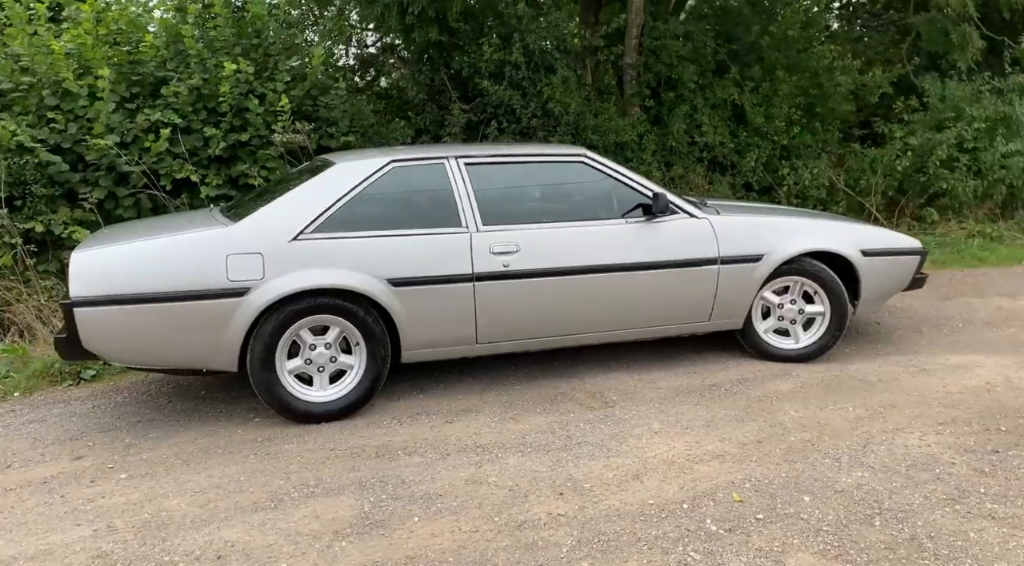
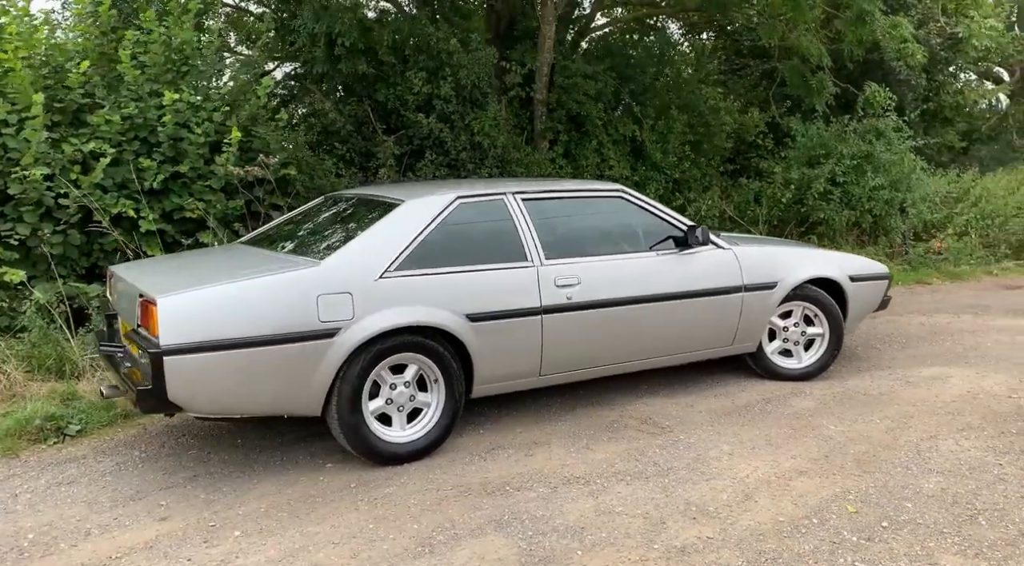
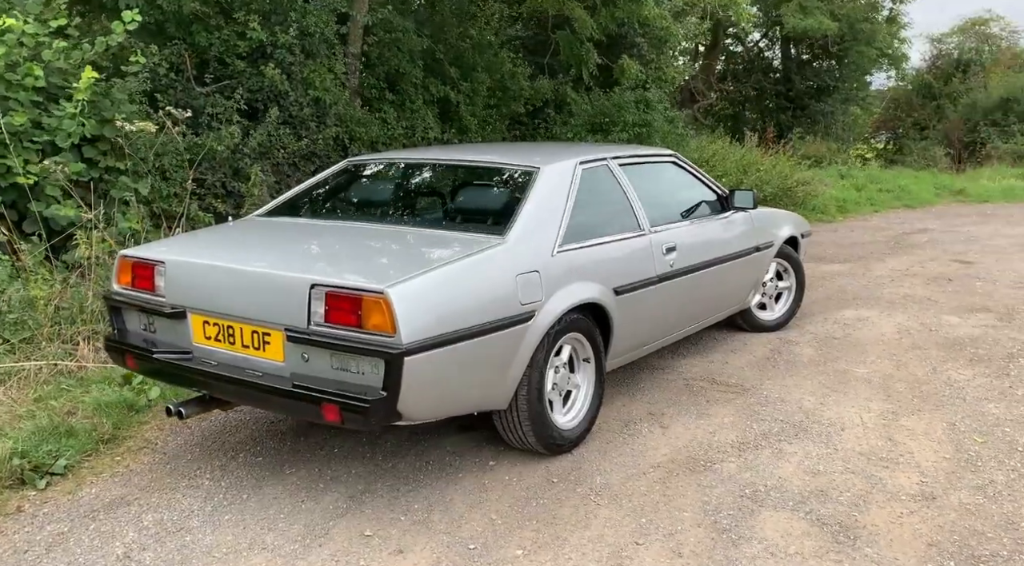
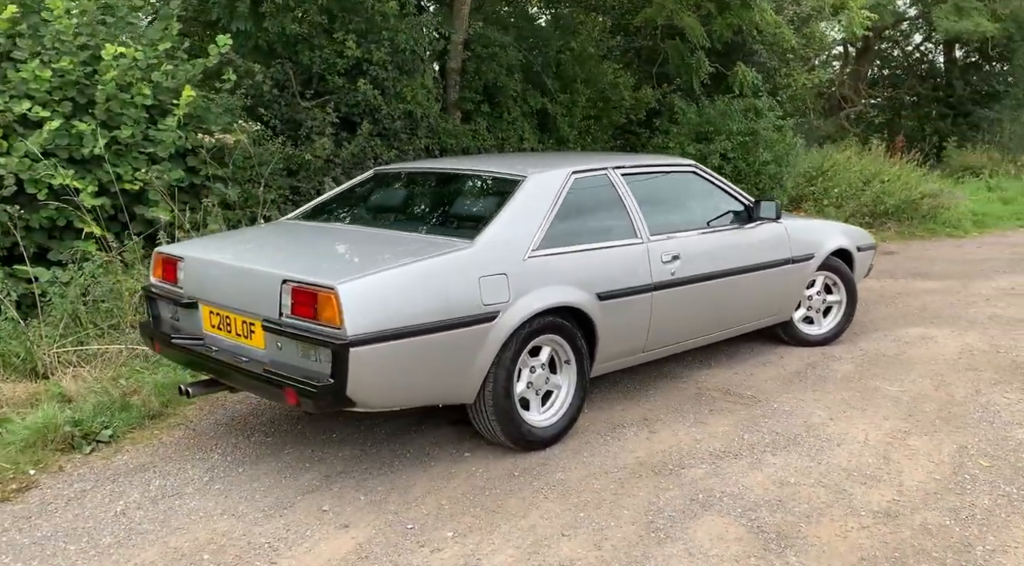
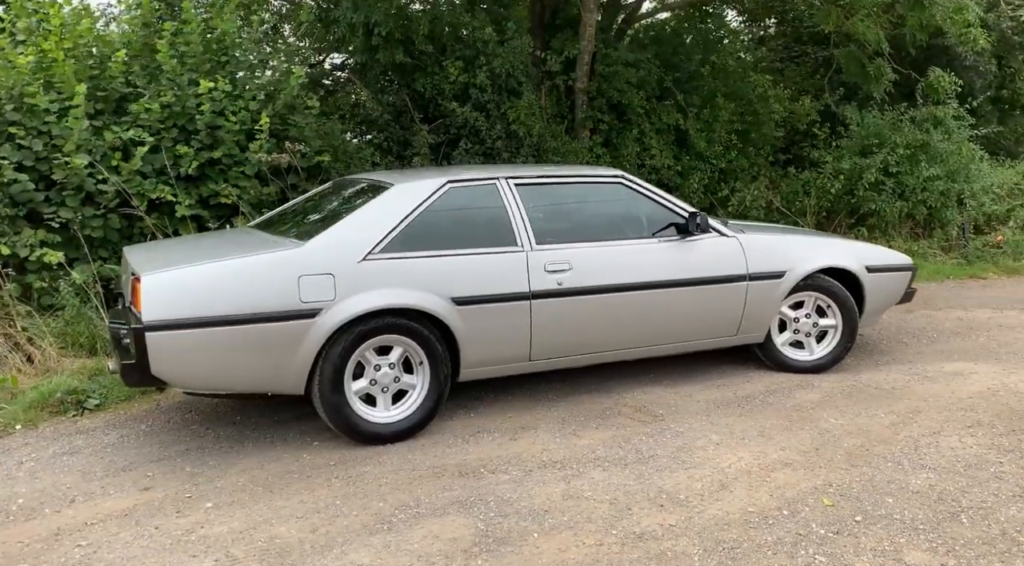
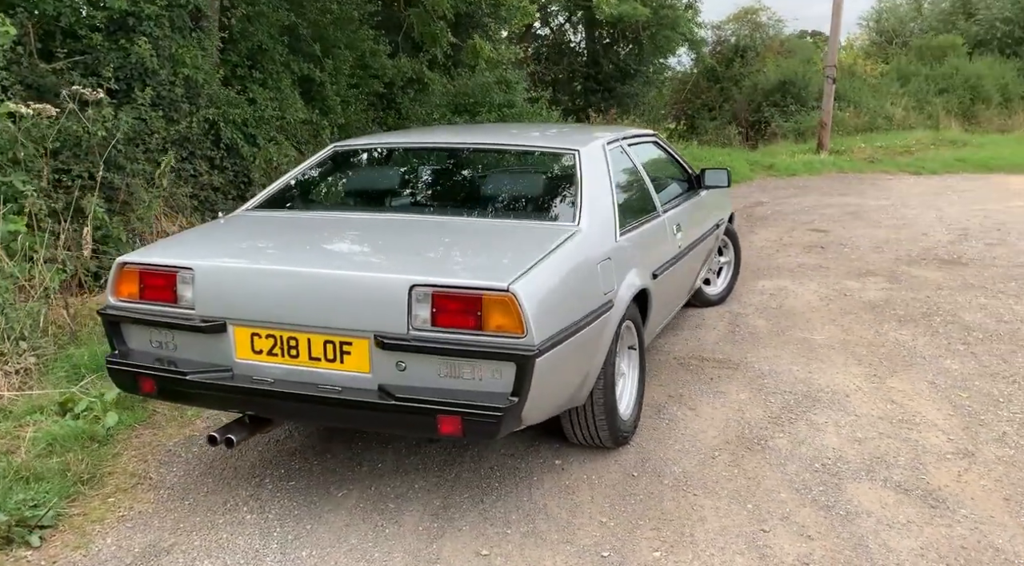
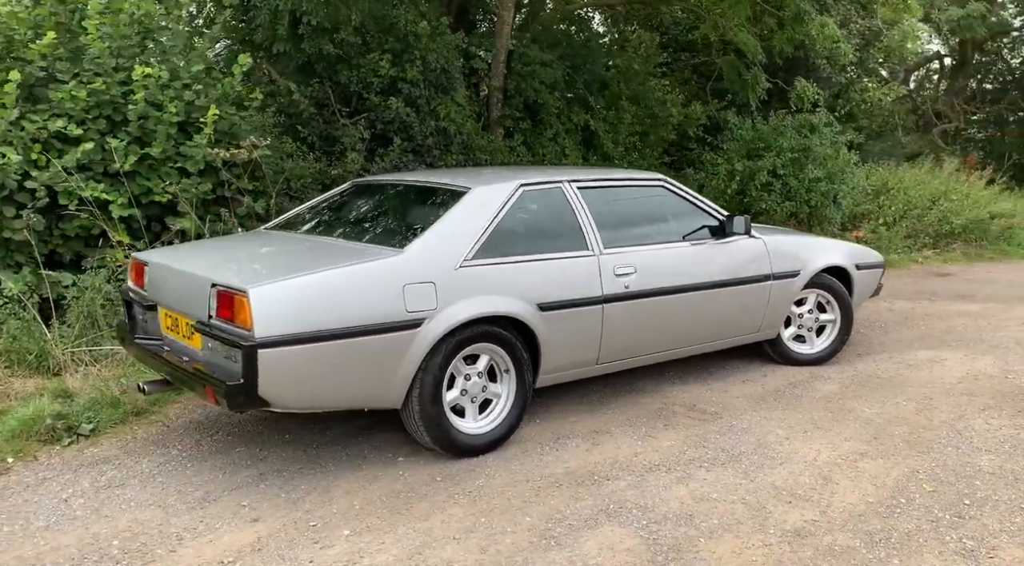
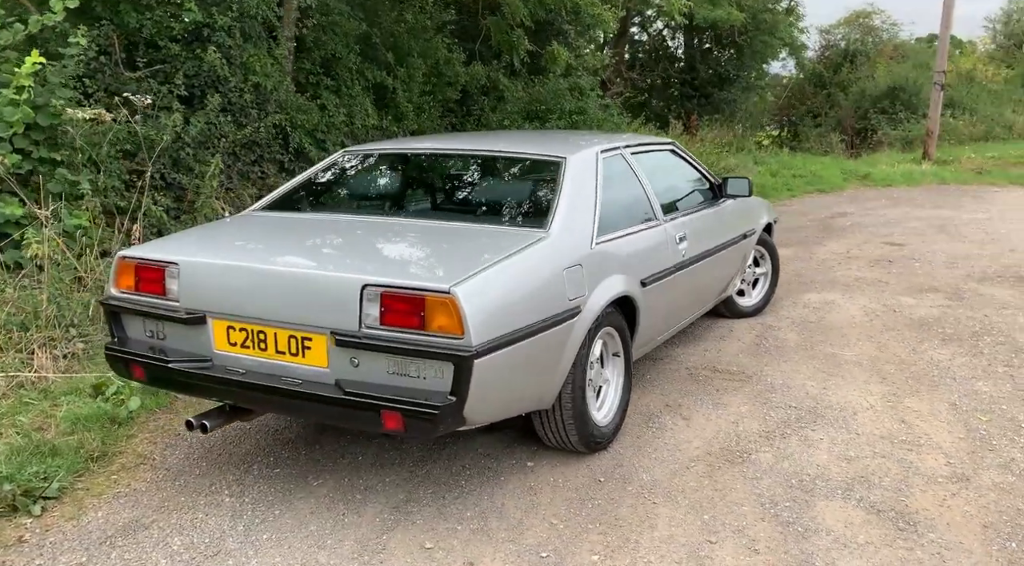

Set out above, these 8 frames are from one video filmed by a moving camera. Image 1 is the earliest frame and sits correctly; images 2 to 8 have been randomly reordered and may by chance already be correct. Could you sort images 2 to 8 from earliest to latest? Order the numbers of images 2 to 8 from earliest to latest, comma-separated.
5, 2, 7, 4, 3, 8, 6
